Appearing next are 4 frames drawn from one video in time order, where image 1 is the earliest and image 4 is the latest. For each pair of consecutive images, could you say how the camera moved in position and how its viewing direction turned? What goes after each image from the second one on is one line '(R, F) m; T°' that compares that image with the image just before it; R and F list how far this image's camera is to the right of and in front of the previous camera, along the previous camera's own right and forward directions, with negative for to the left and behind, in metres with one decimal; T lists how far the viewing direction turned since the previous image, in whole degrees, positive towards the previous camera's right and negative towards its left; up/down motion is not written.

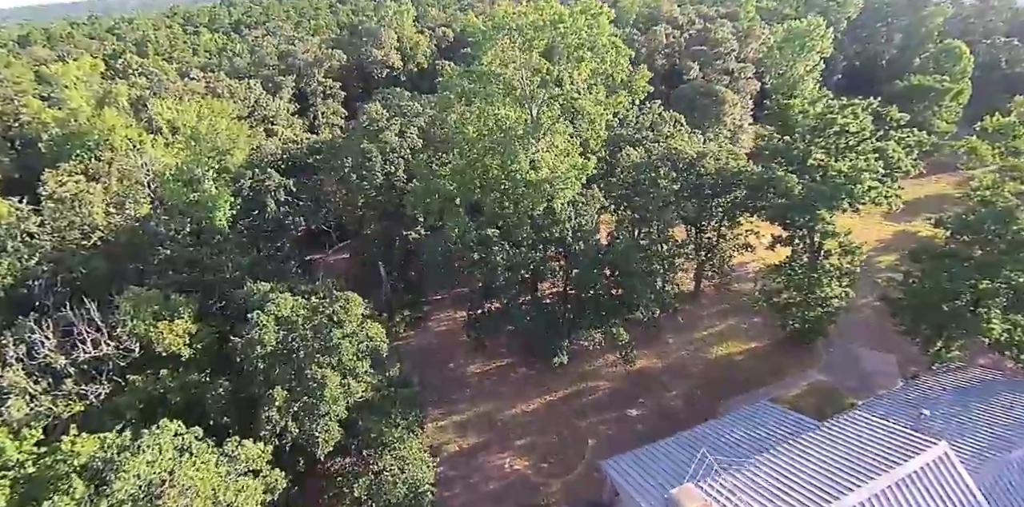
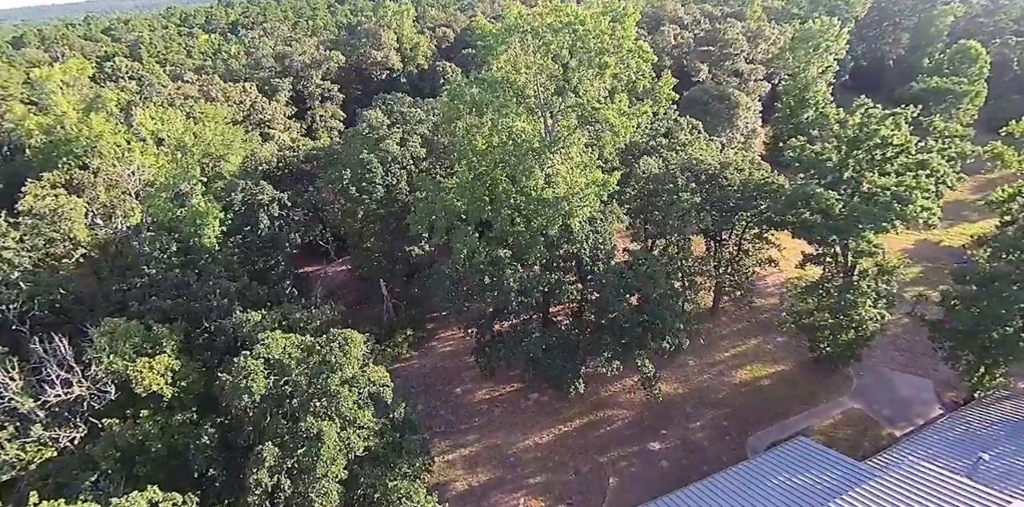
(-0.5, +1.6) m; 0°
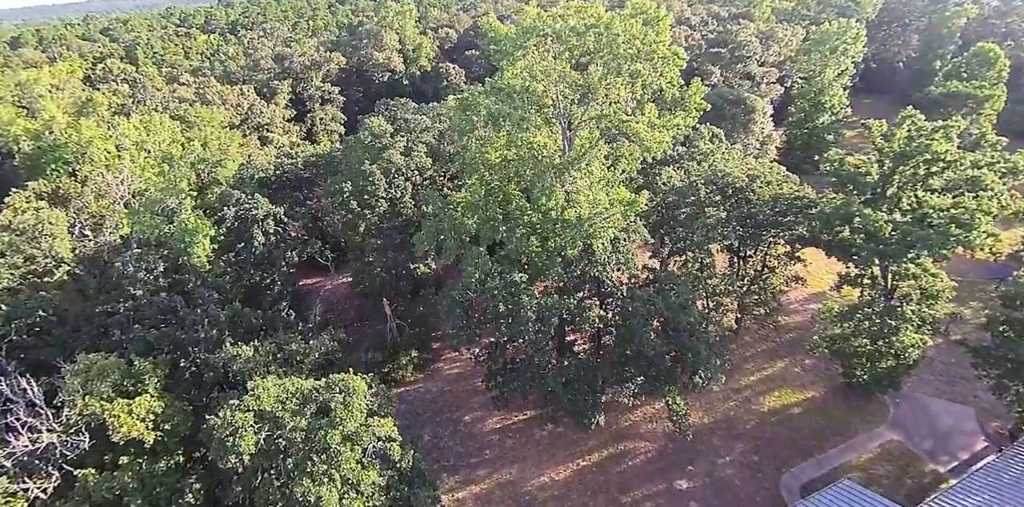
(-0.5, +1.5) m; 0°
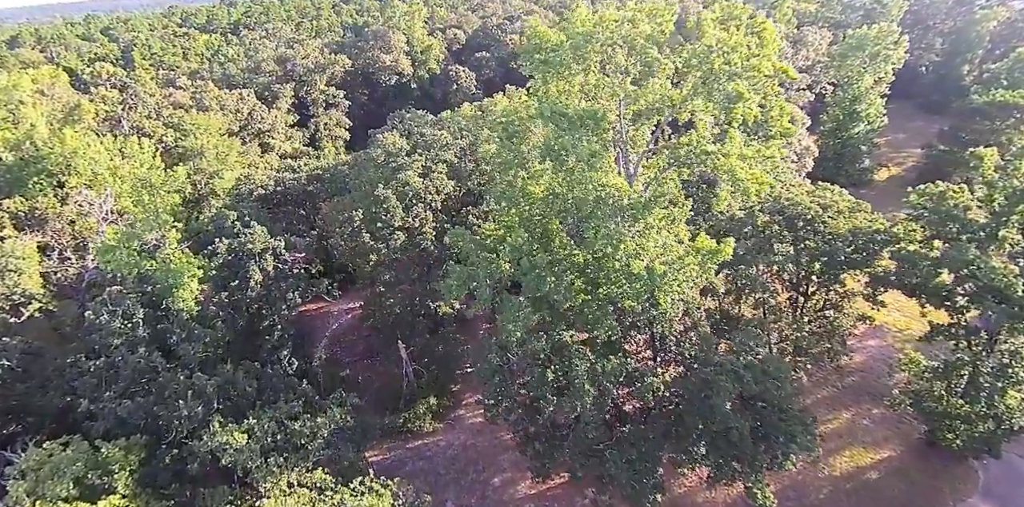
(-1.2, +2.9) m; 0°
